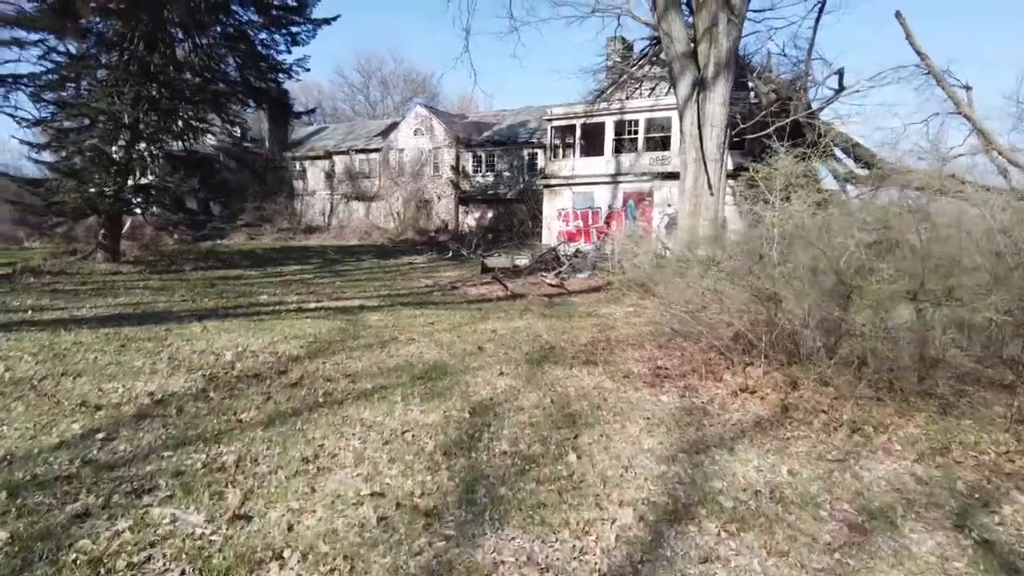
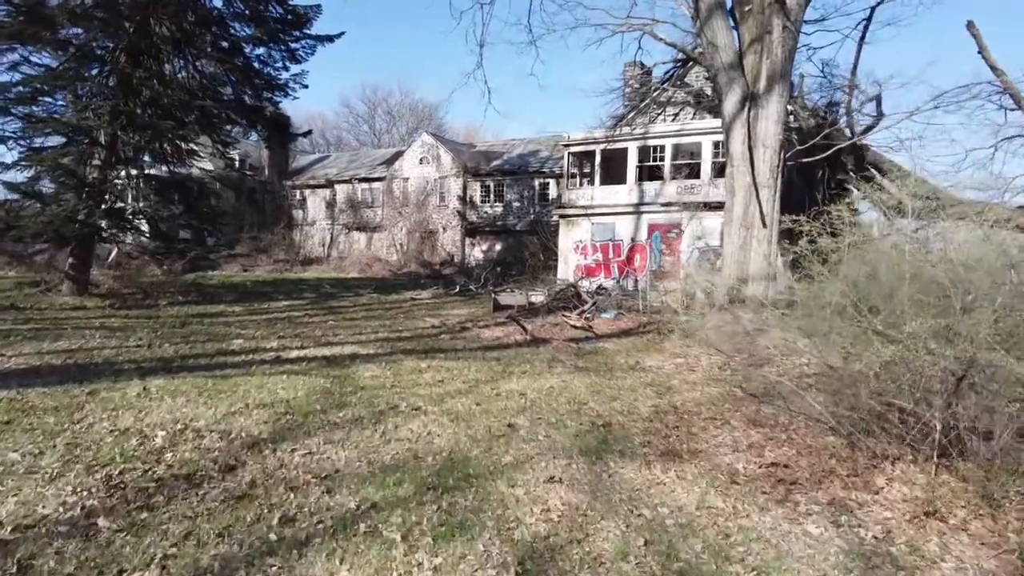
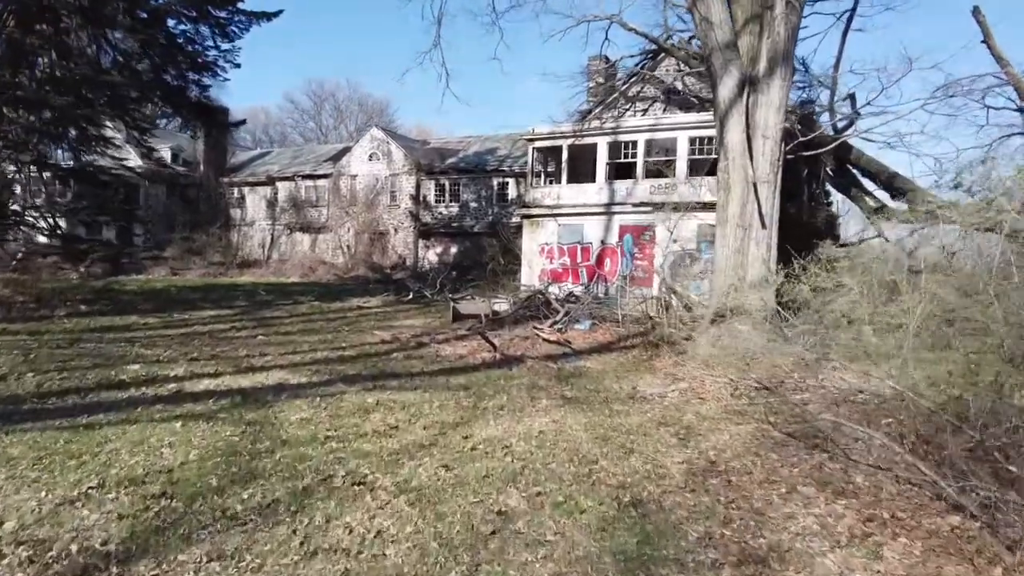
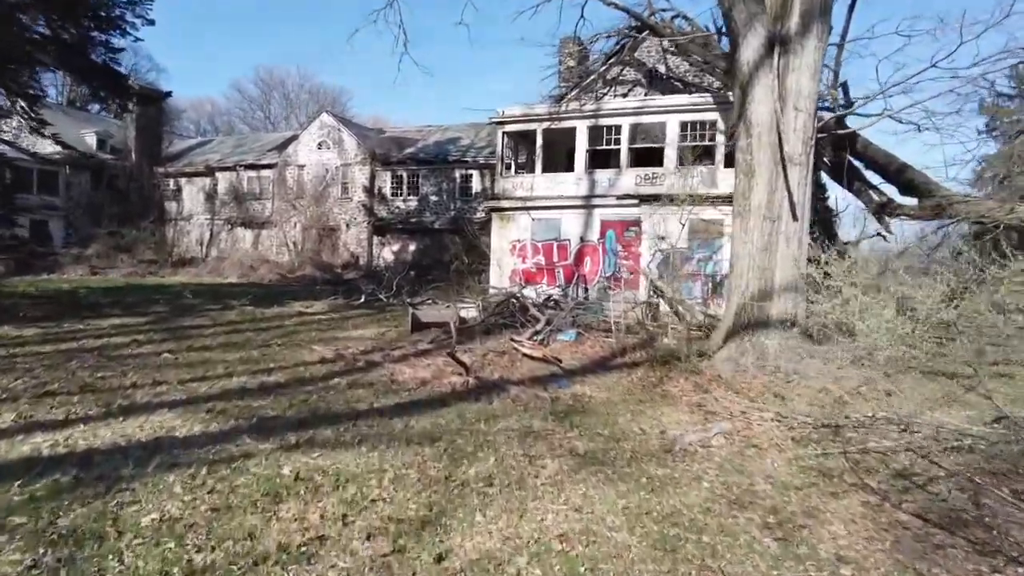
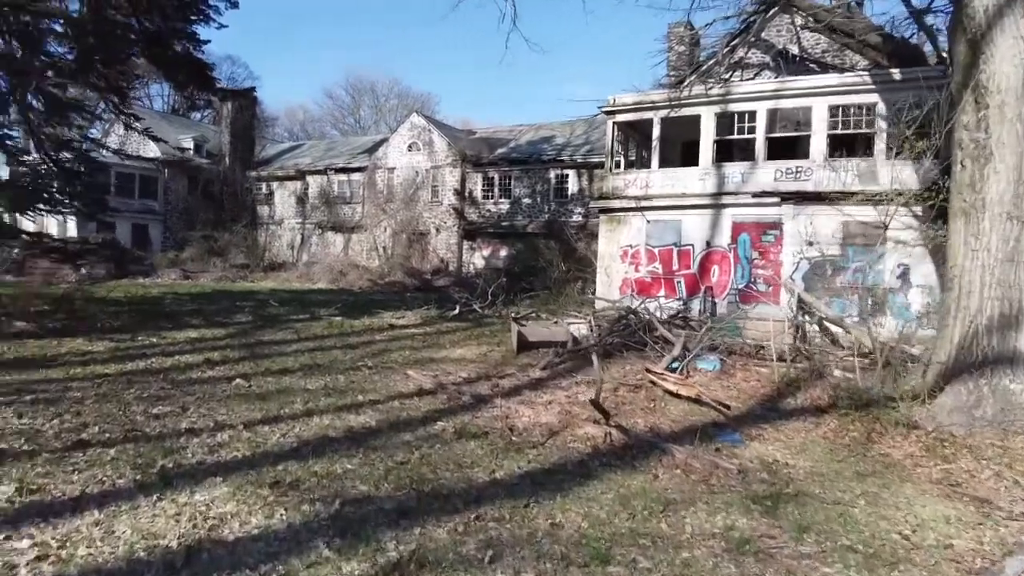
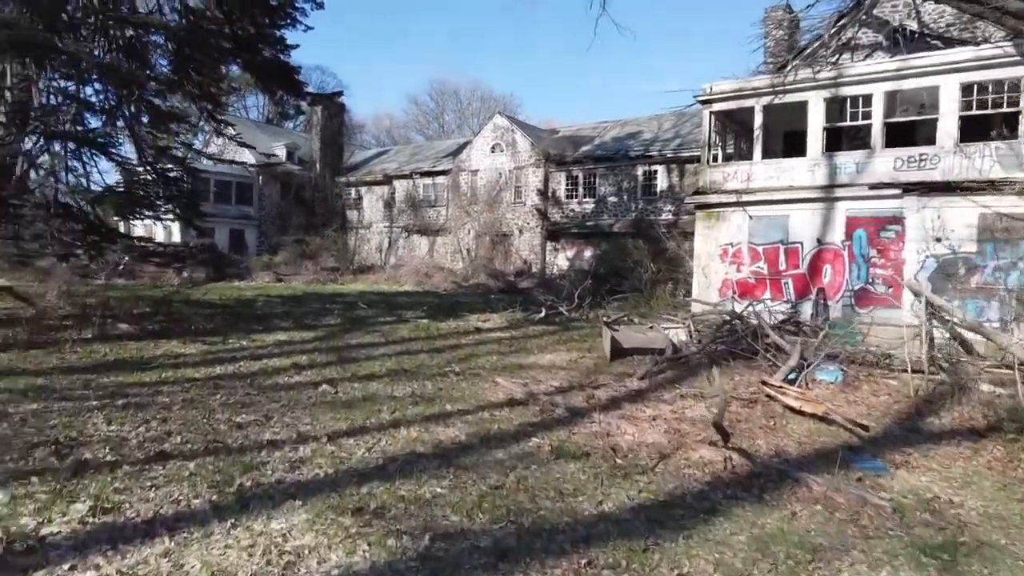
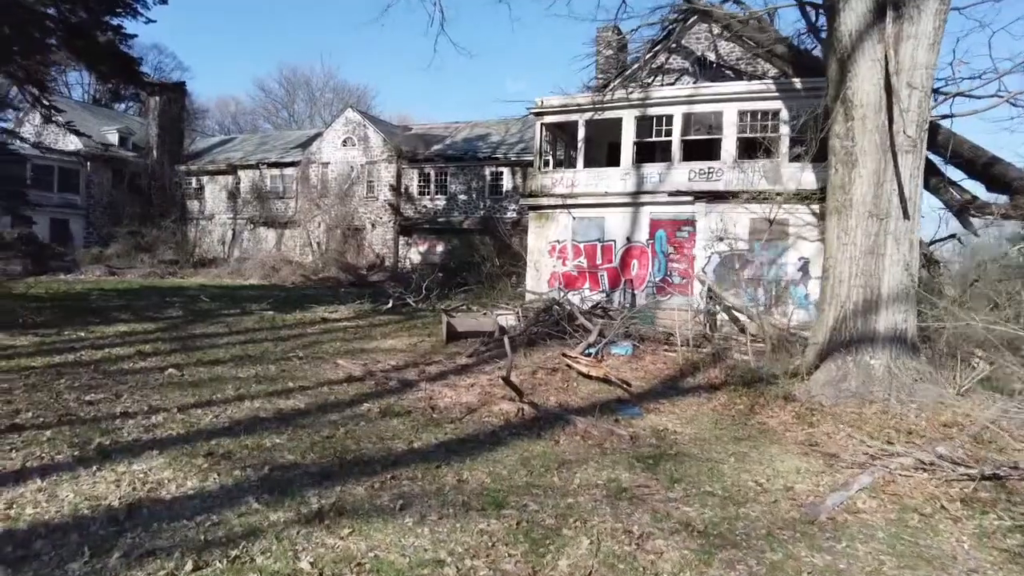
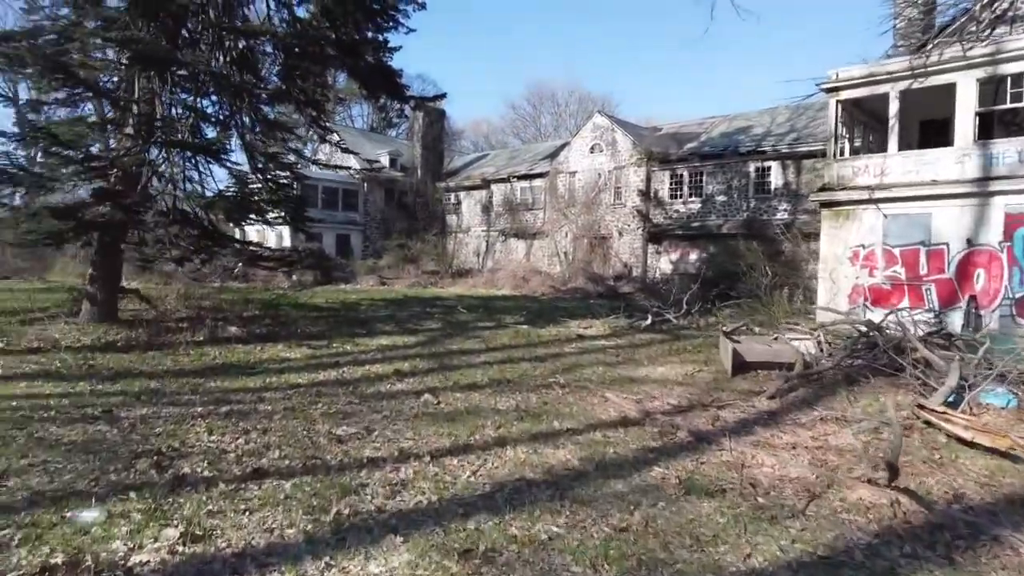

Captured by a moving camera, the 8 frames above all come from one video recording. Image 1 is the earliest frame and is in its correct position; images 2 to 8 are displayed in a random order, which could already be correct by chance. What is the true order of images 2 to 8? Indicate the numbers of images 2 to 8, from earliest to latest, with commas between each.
2, 3, 4, 7, 5, 6, 8
